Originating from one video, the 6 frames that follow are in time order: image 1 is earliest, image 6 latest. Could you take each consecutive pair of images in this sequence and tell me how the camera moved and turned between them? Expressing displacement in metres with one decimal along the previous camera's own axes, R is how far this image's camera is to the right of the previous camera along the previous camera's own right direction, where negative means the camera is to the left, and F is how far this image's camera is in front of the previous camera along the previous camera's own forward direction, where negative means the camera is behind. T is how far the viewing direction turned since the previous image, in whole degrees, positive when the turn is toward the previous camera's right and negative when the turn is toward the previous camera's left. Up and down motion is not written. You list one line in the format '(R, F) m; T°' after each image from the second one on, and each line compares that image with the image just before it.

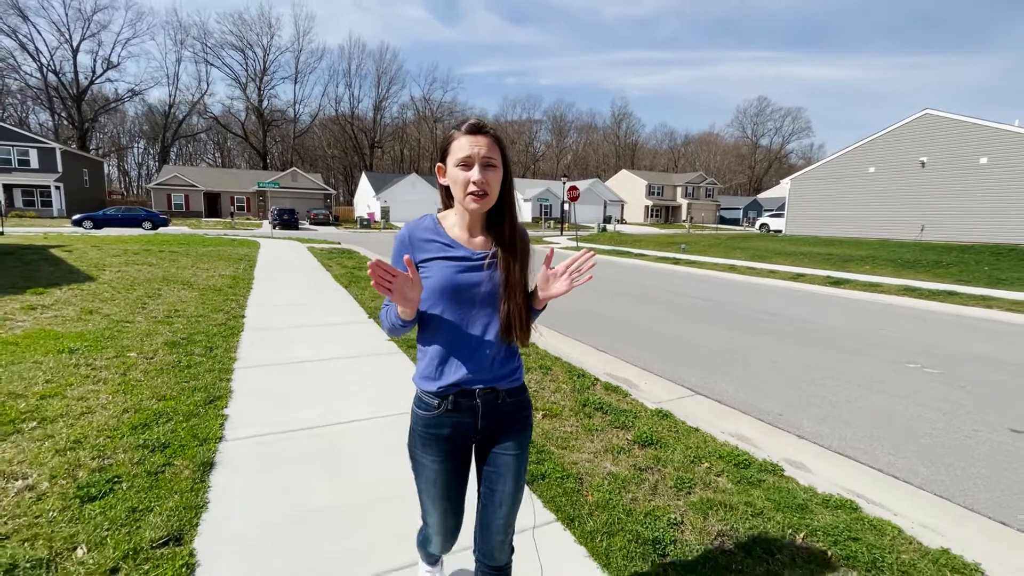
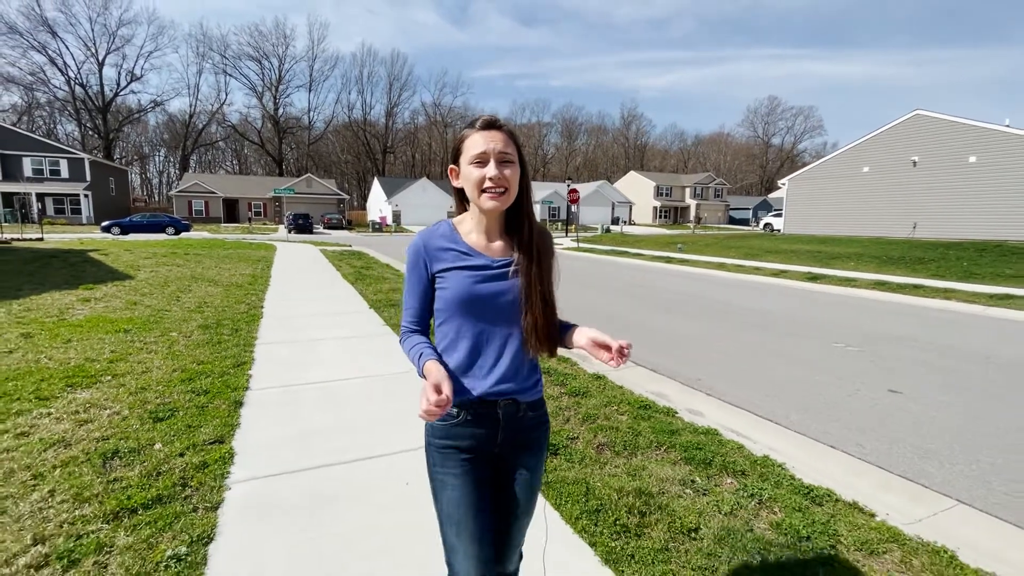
(+0.5, -0.9) m; -2°
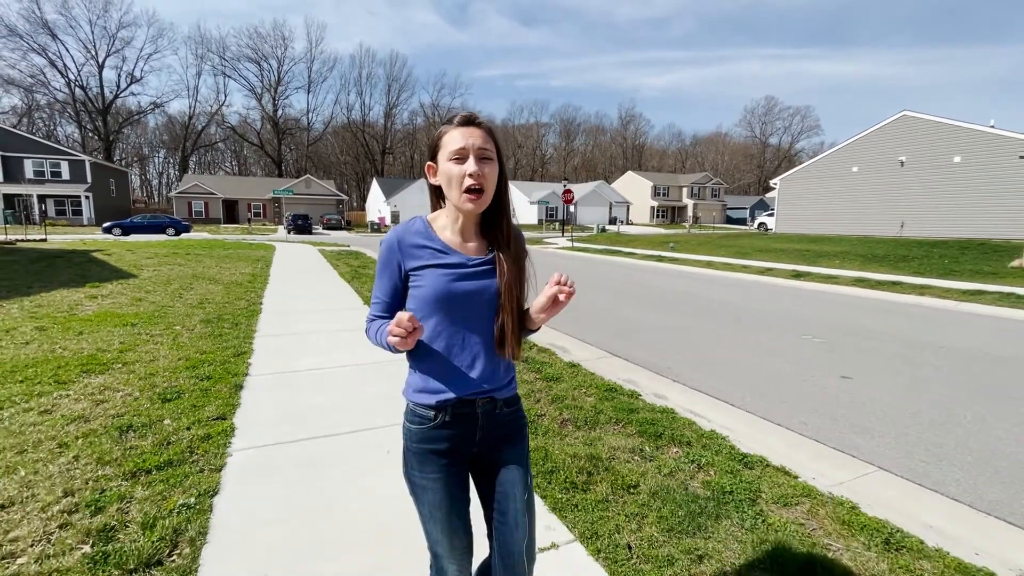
(+0.2, -0.3) m; 0°
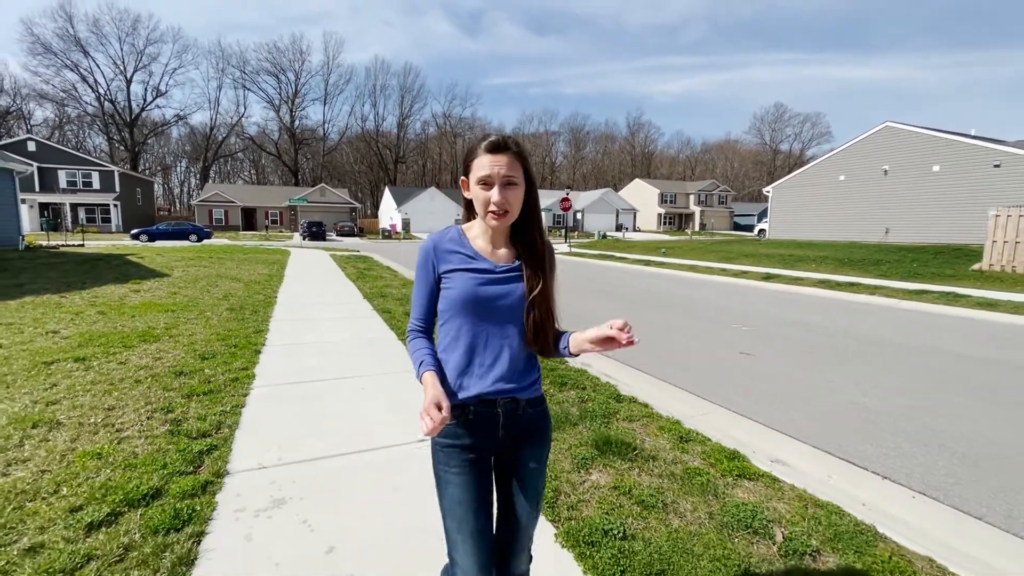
(+0.6, -1.2) m; -2°
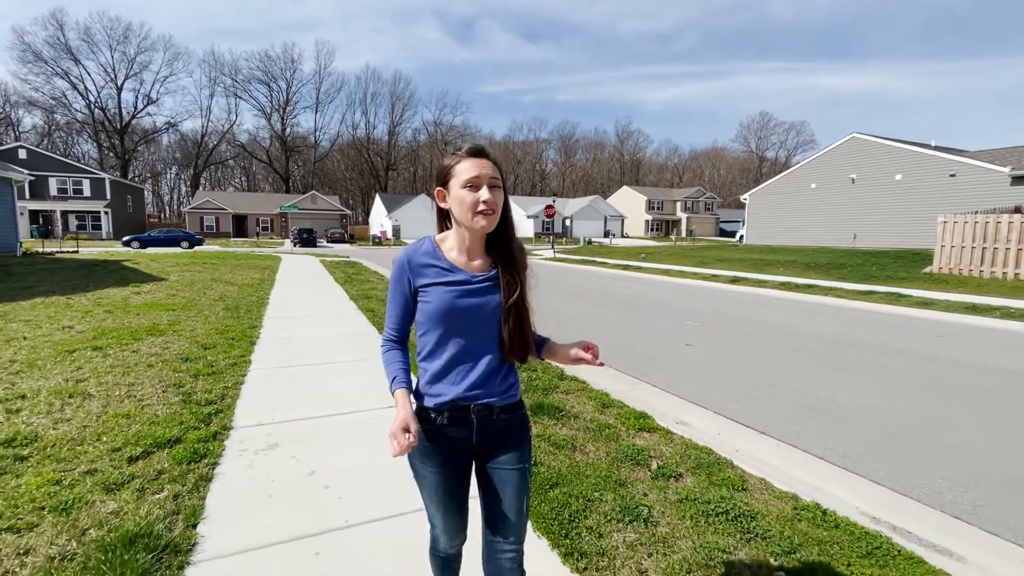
(+0.3, -0.7) m; +1°
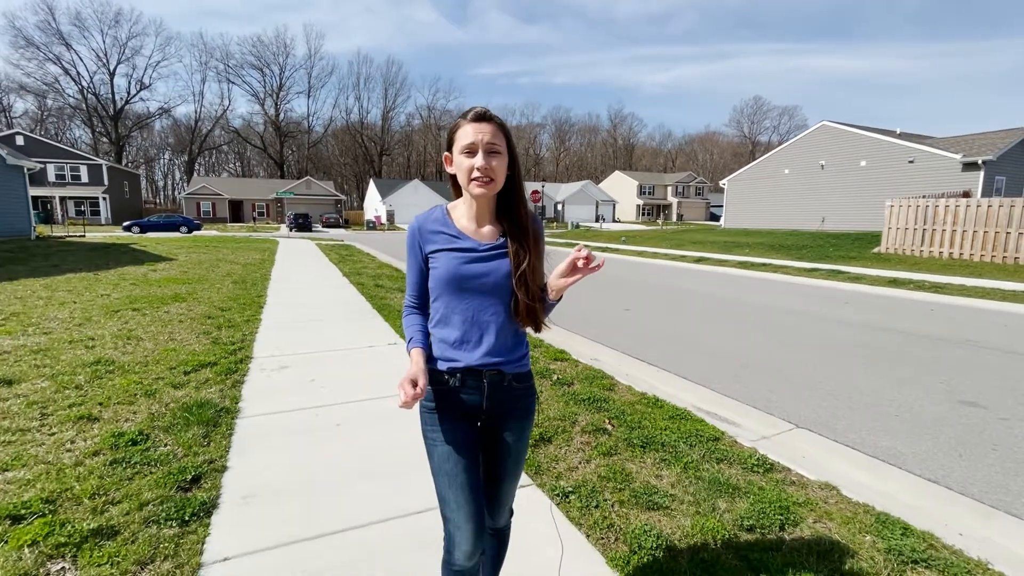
(+0.5, -1.2) m; 0°
